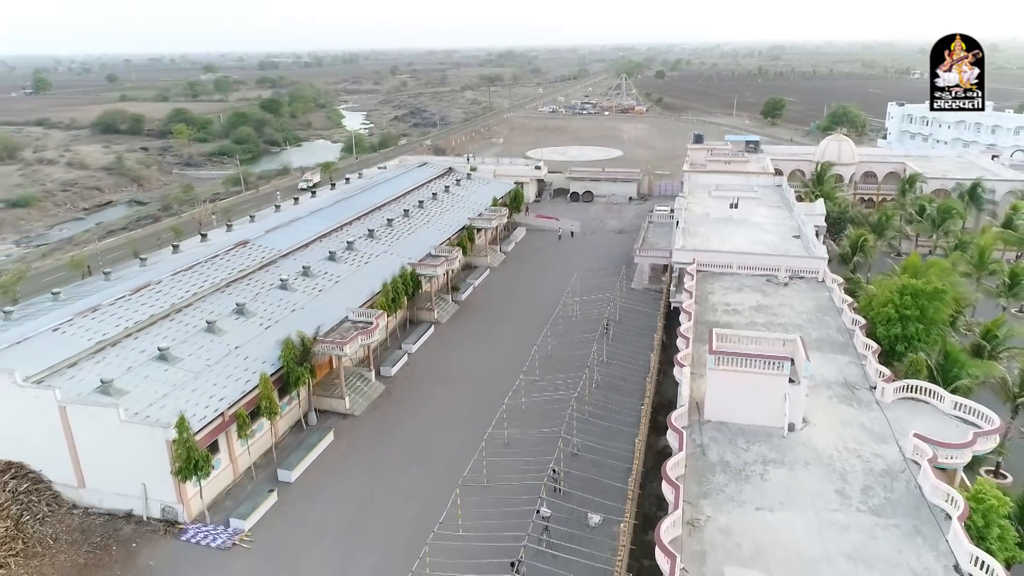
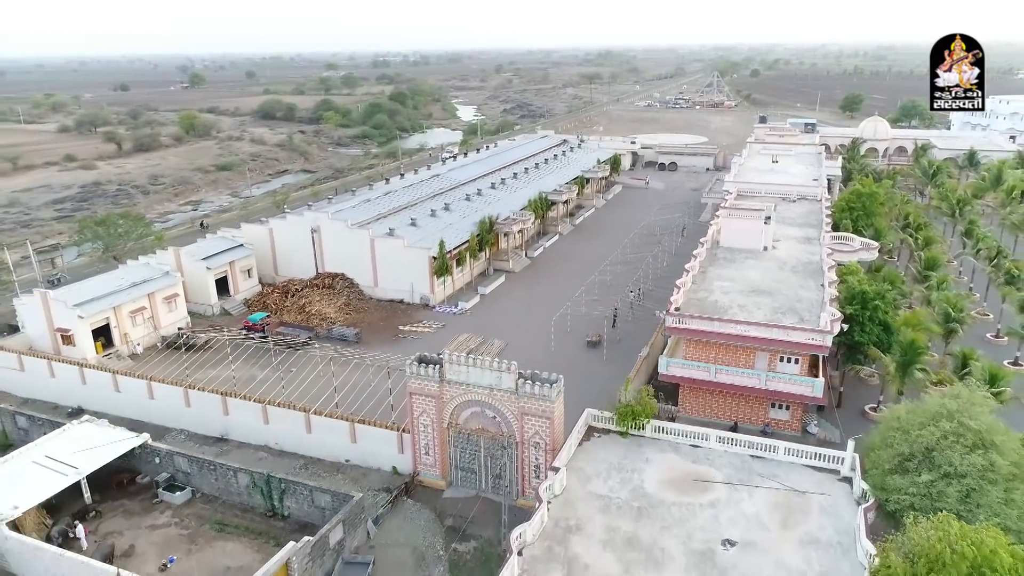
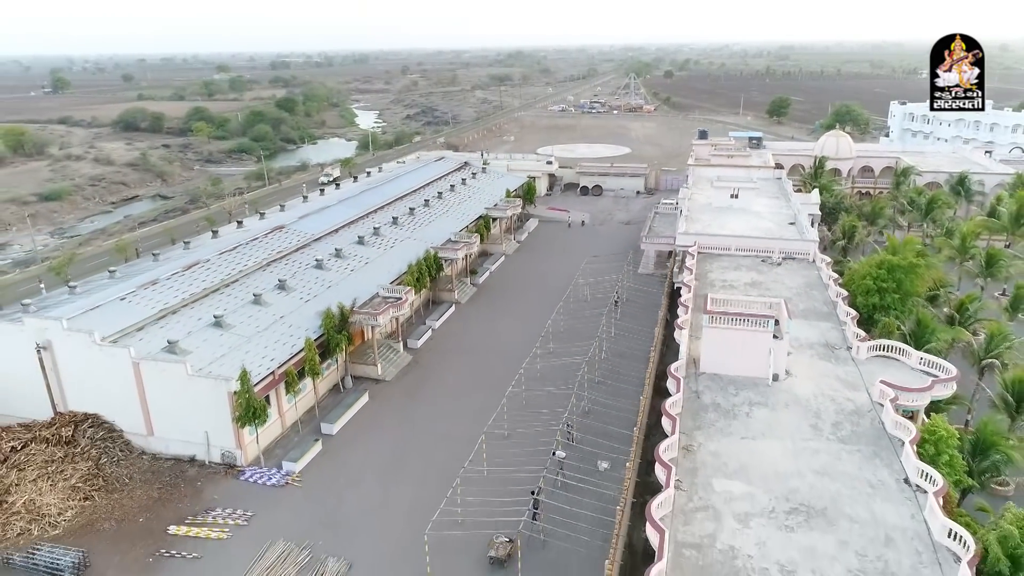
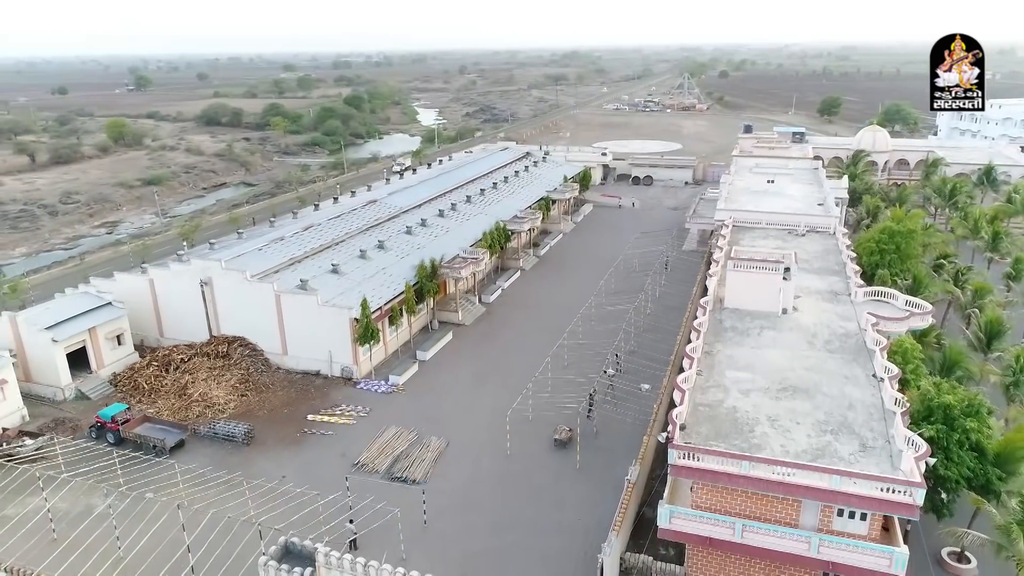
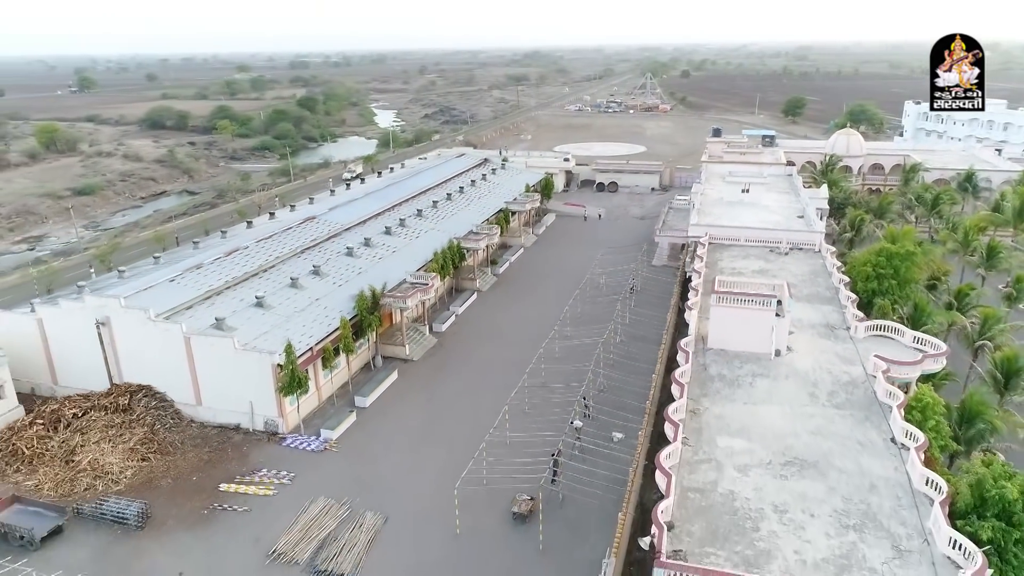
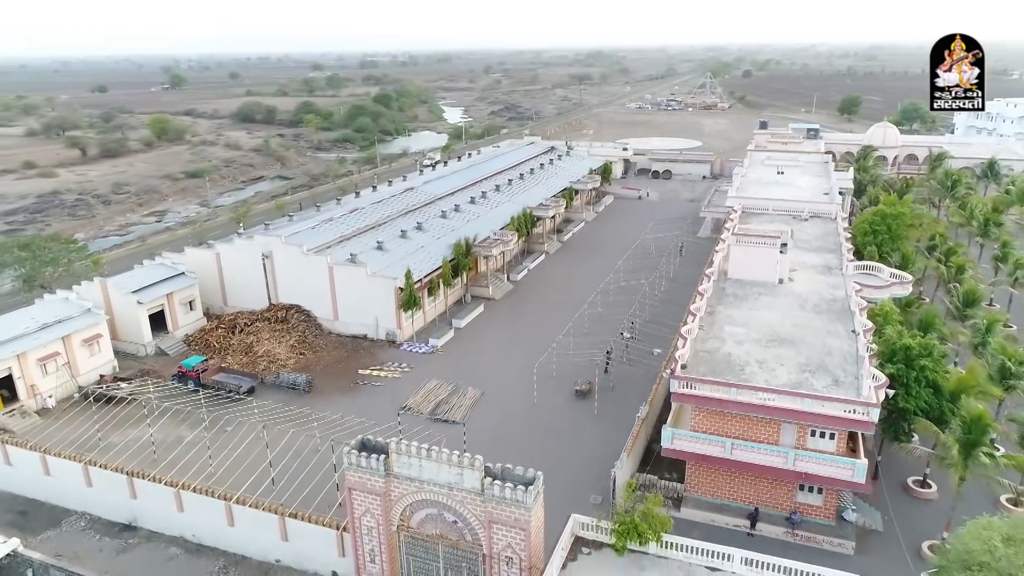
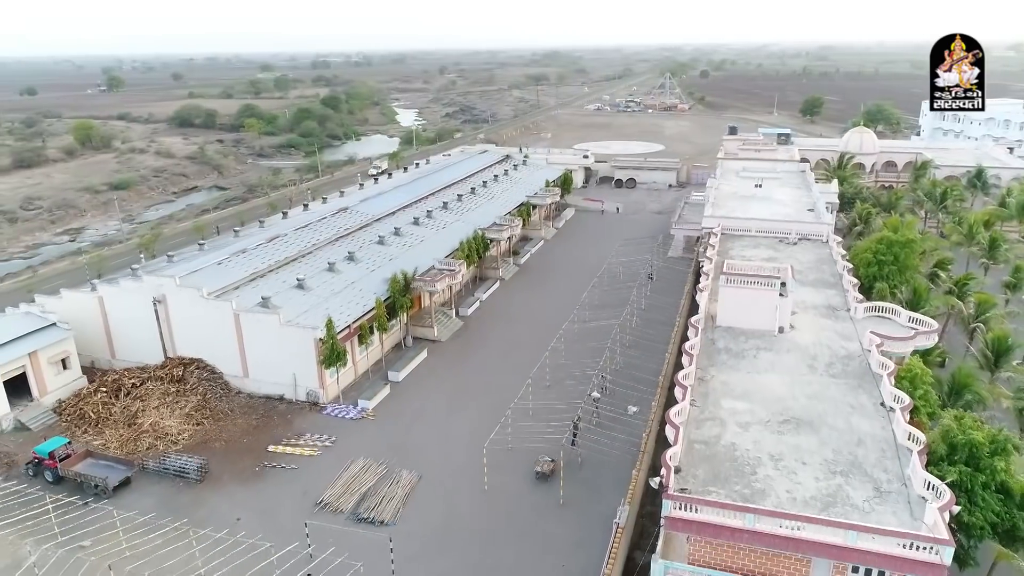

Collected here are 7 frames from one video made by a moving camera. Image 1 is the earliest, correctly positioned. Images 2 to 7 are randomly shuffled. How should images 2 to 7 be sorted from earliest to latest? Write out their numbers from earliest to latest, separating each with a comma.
3, 5, 7, 4, 6, 2
